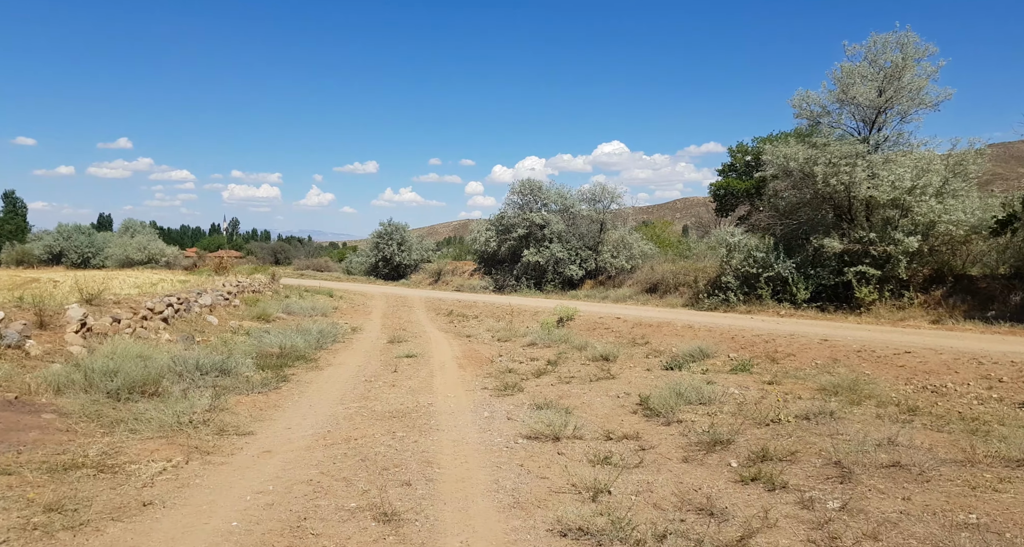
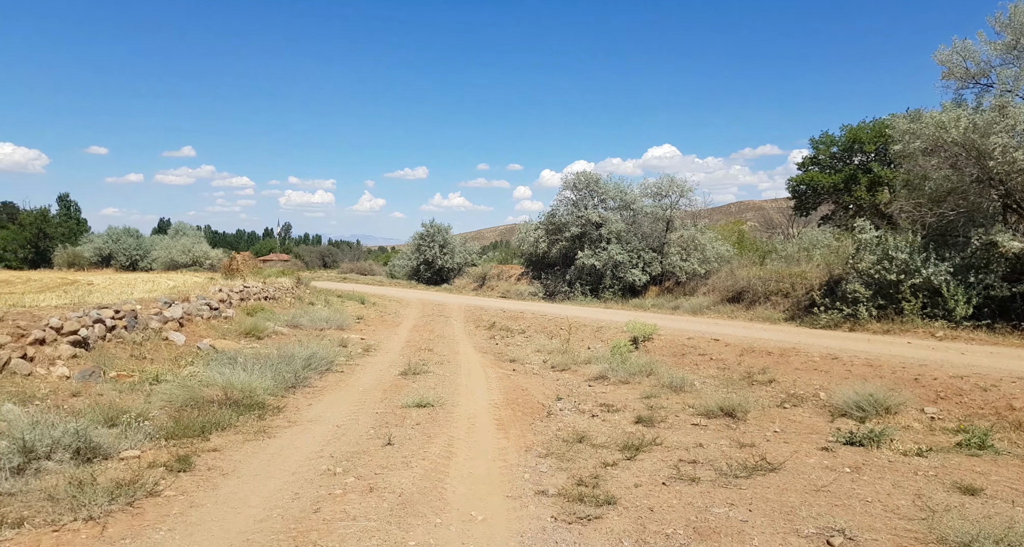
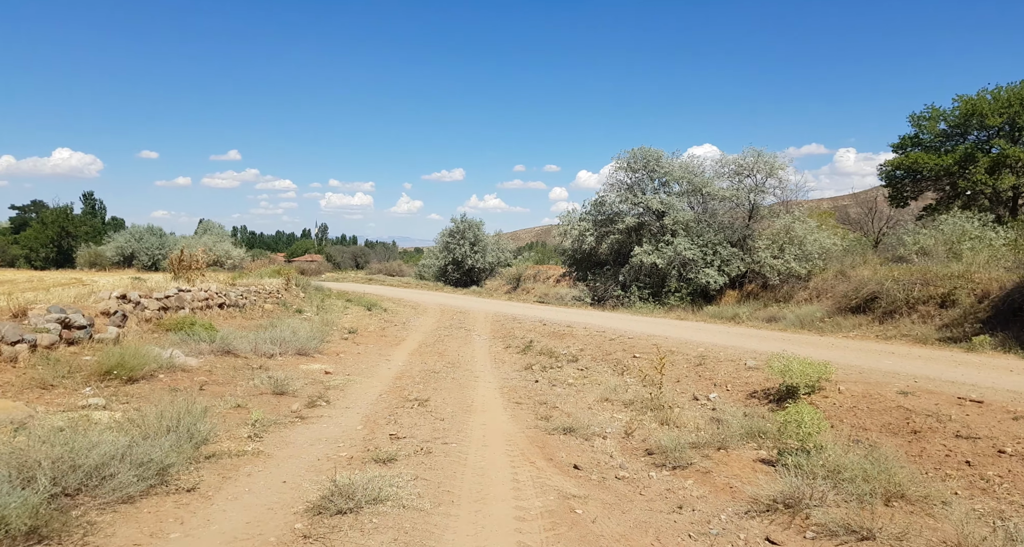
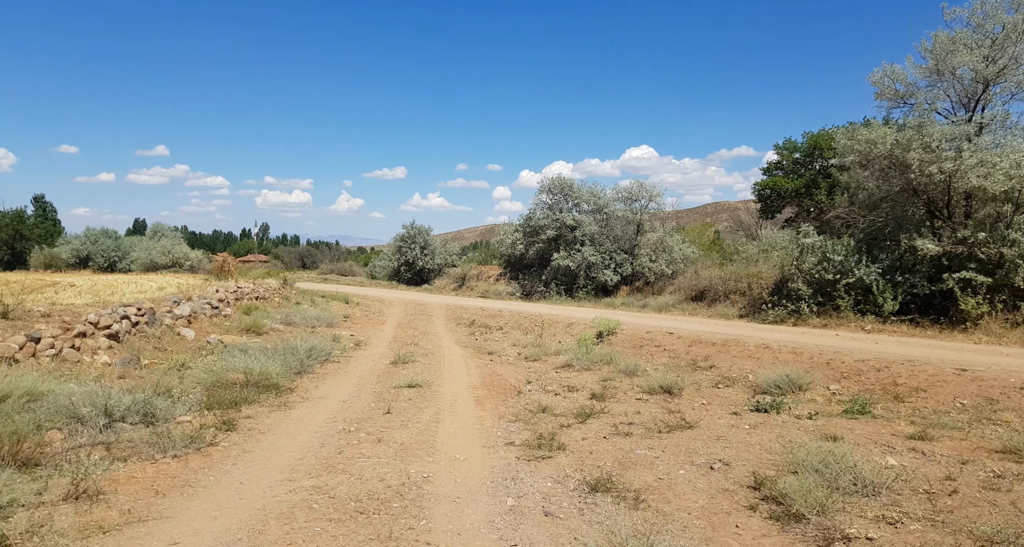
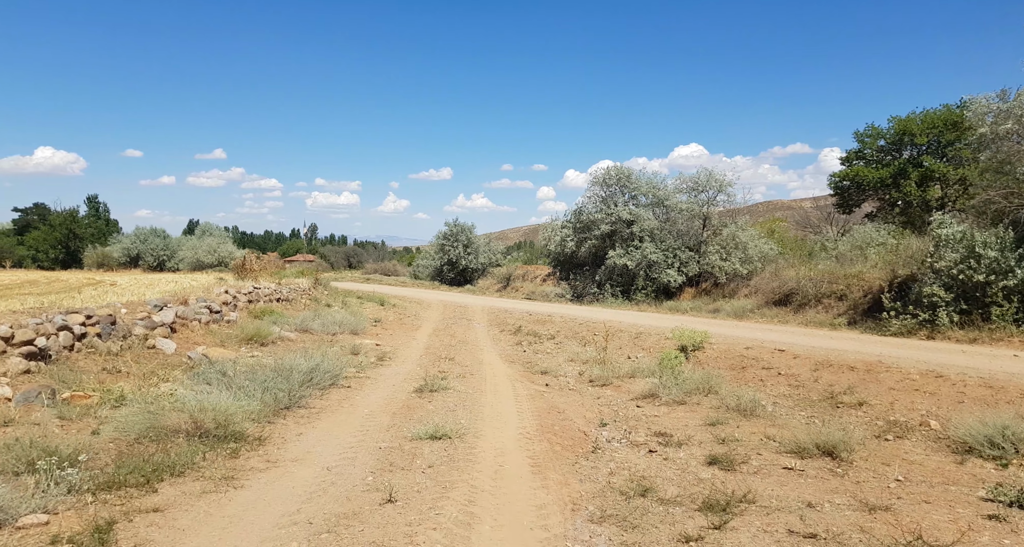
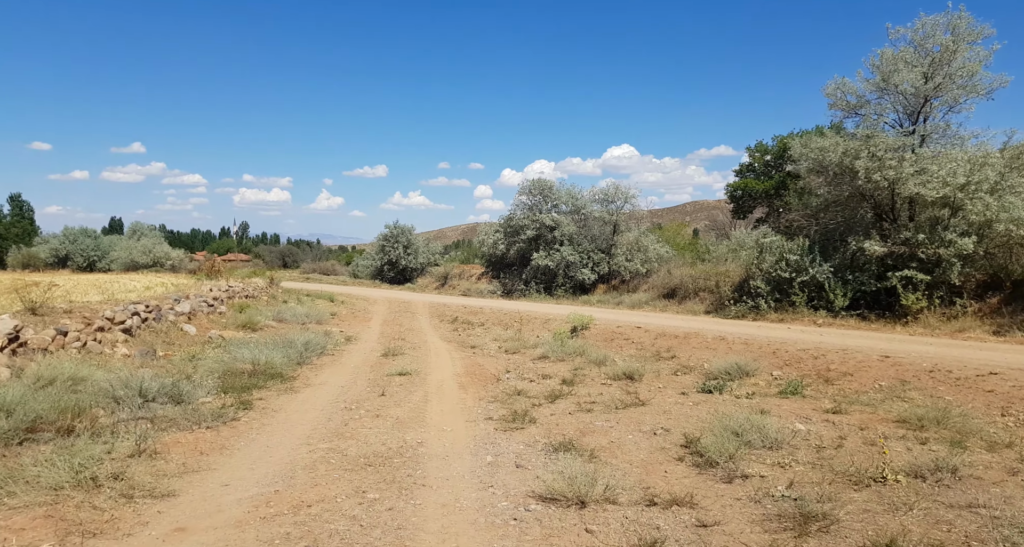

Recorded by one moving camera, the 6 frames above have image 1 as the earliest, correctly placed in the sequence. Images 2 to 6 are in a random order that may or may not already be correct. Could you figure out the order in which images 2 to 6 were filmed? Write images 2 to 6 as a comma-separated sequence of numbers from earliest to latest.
6, 4, 2, 5, 3
